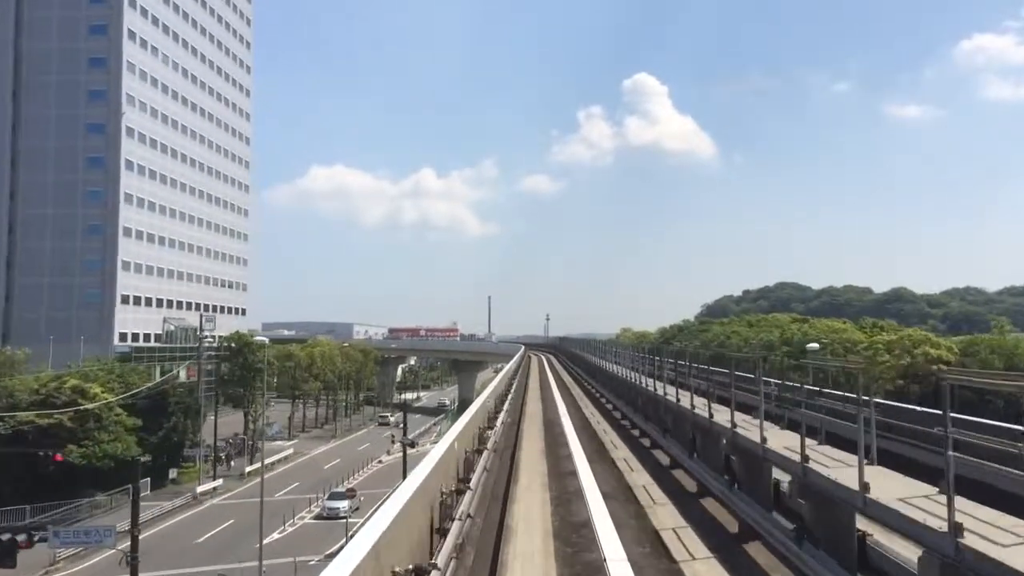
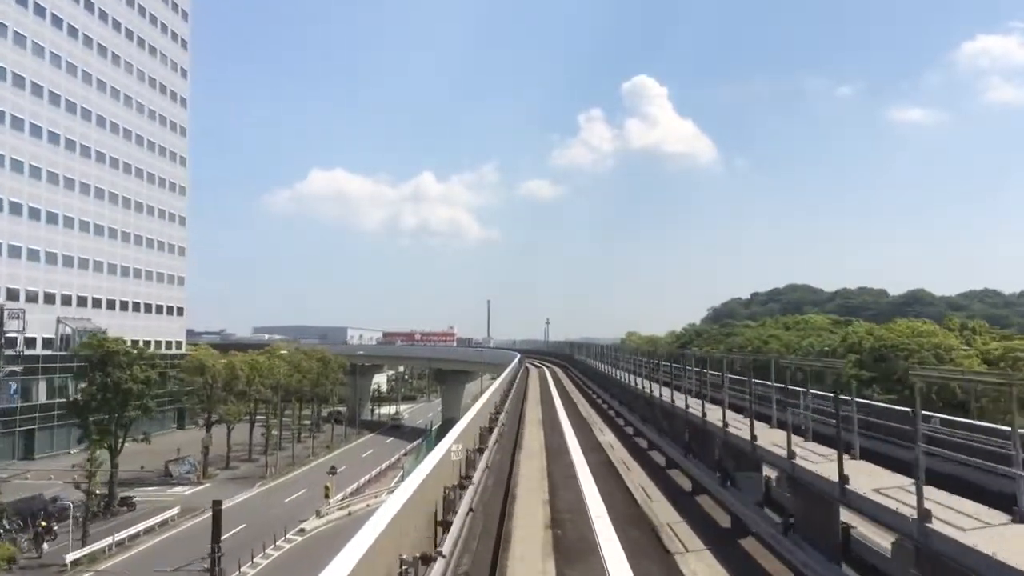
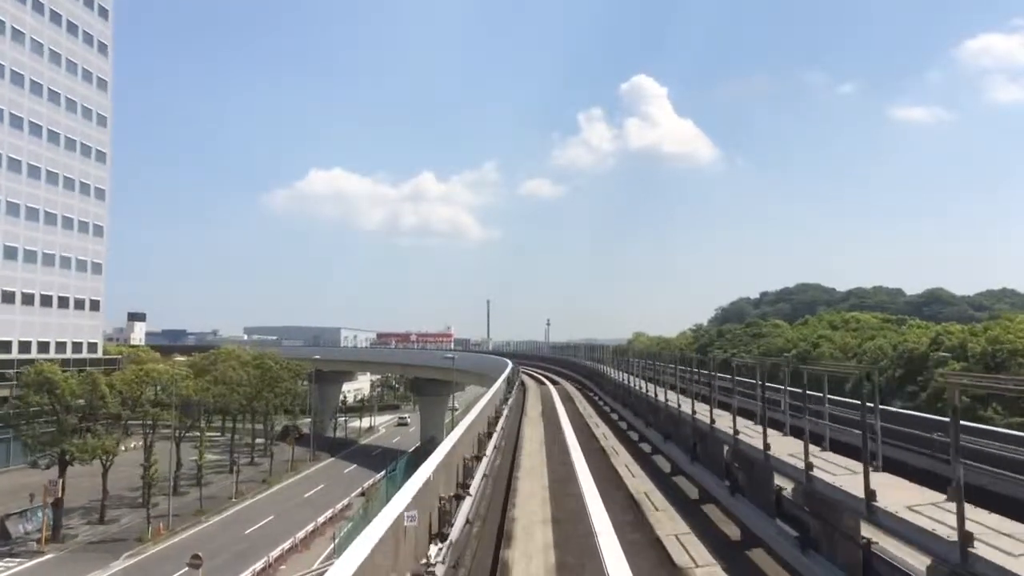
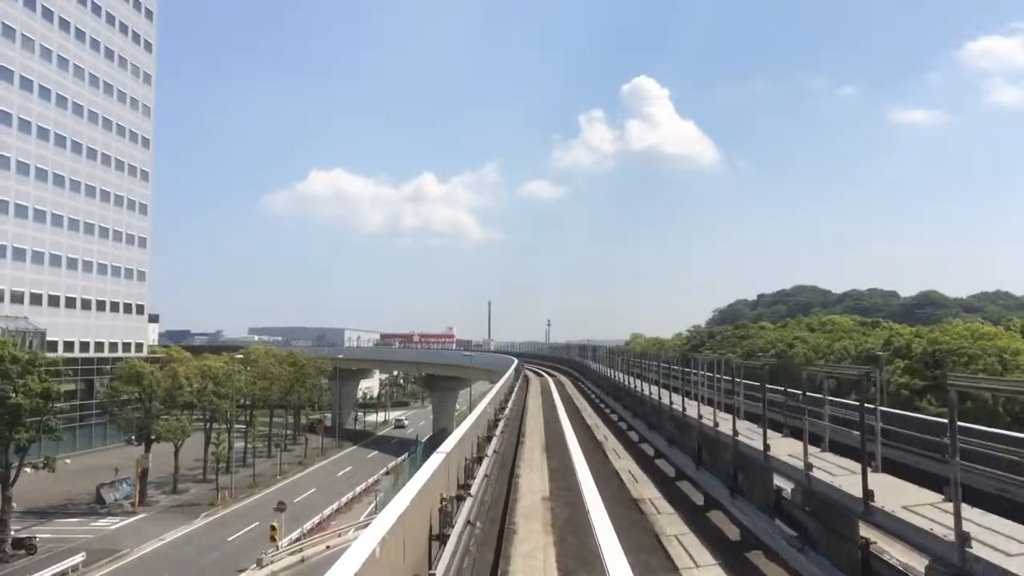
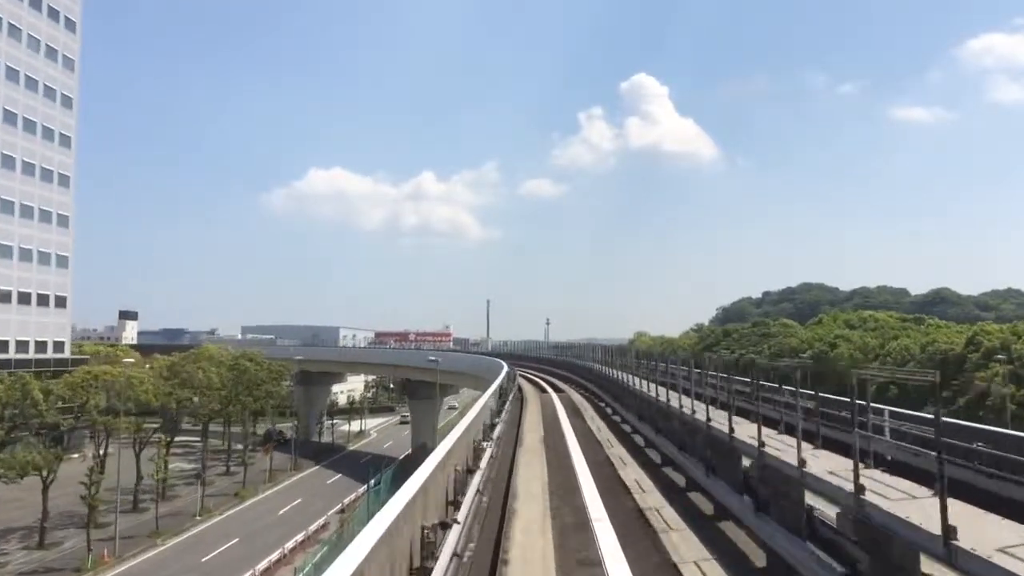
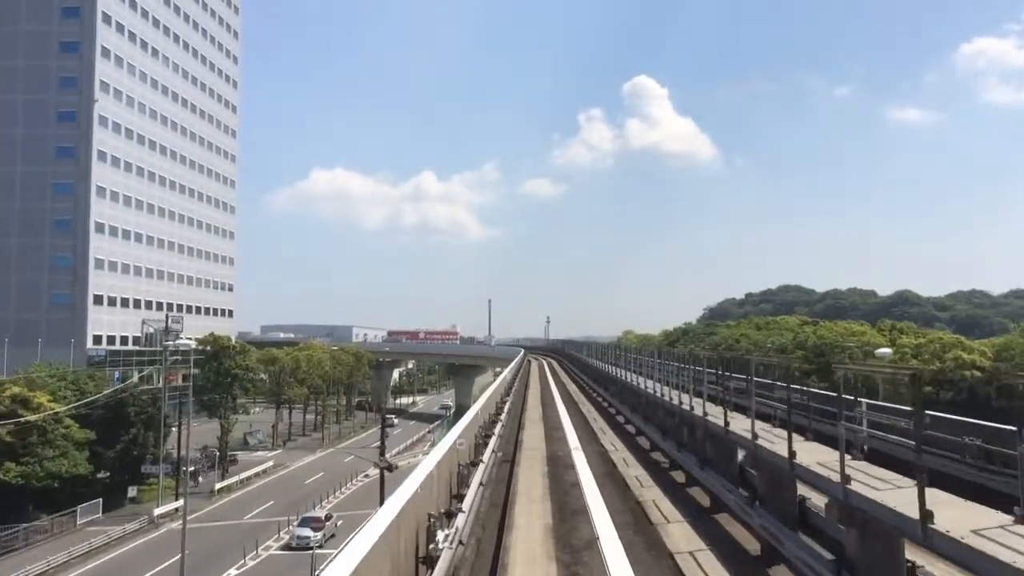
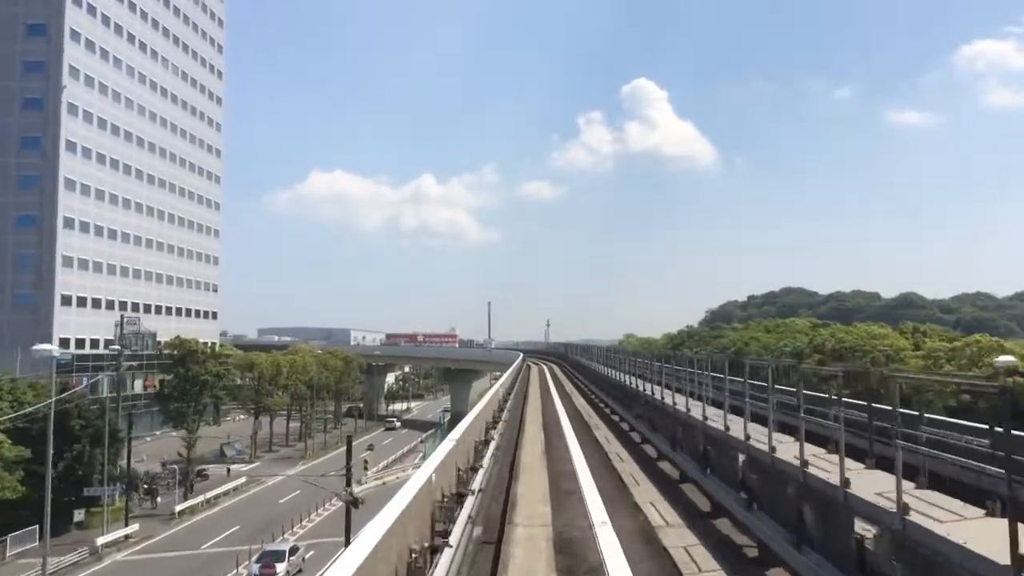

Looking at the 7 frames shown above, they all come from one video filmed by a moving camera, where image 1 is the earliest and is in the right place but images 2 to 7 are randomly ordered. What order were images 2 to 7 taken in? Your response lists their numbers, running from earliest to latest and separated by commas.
6, 7, 2, 4, 3, 5
